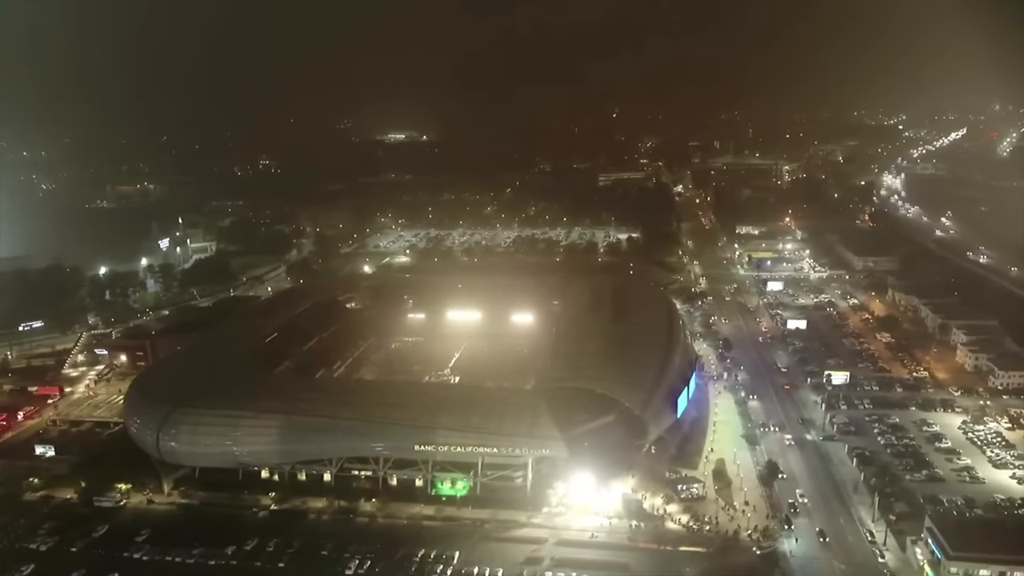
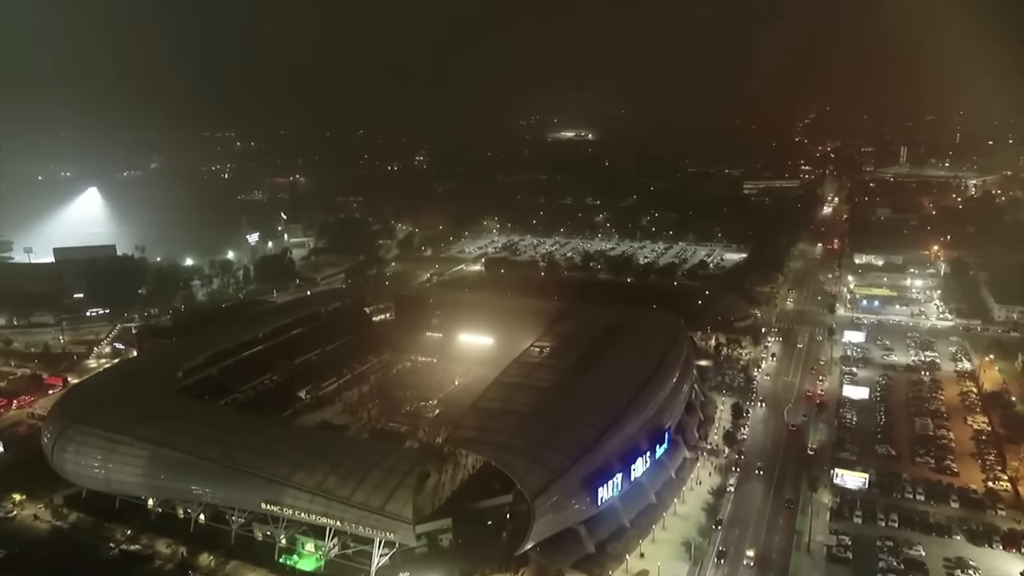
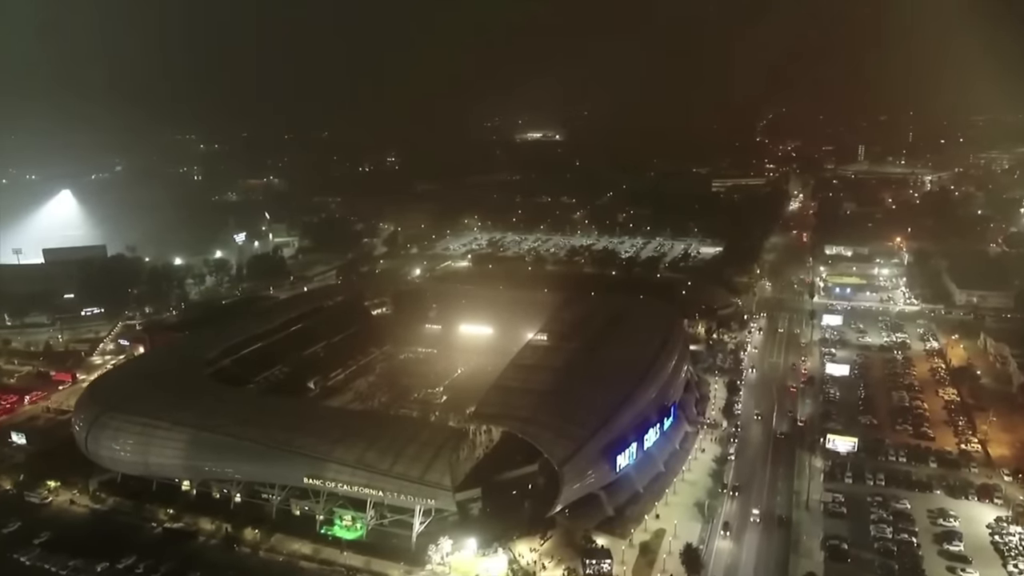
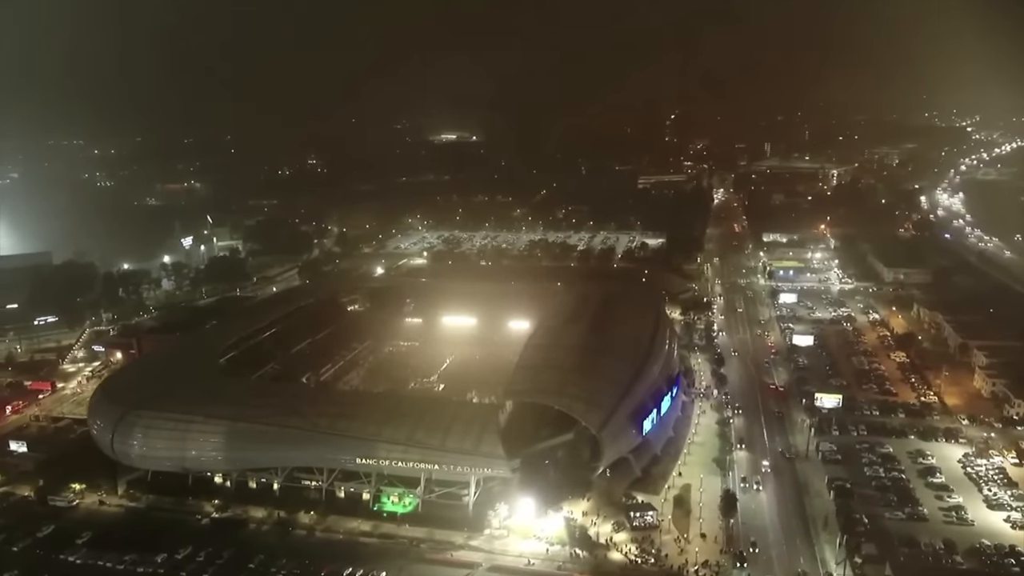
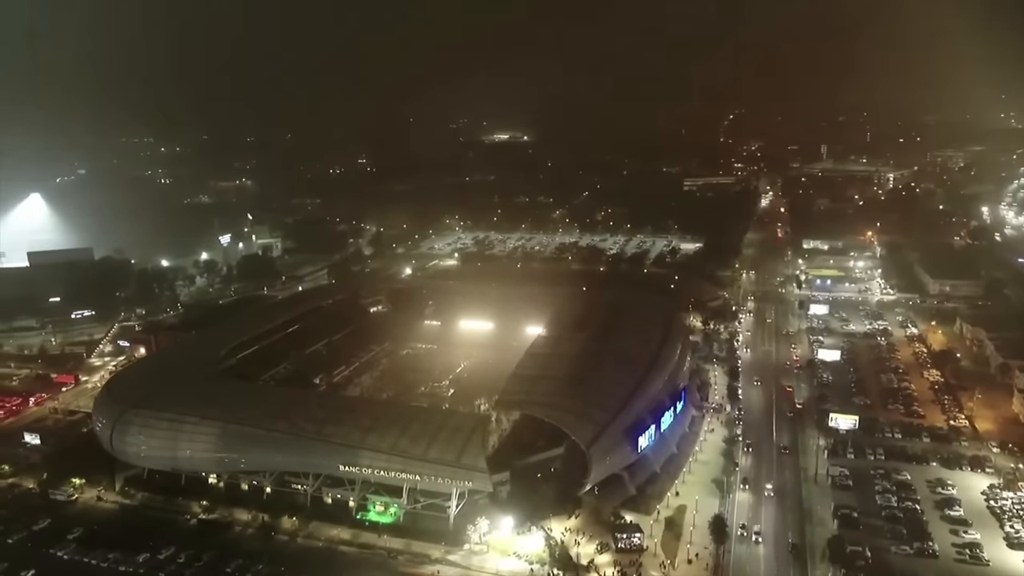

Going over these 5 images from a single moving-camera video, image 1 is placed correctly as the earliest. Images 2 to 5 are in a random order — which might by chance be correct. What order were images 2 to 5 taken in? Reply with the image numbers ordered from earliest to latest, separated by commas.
4, 5, 3, 2
